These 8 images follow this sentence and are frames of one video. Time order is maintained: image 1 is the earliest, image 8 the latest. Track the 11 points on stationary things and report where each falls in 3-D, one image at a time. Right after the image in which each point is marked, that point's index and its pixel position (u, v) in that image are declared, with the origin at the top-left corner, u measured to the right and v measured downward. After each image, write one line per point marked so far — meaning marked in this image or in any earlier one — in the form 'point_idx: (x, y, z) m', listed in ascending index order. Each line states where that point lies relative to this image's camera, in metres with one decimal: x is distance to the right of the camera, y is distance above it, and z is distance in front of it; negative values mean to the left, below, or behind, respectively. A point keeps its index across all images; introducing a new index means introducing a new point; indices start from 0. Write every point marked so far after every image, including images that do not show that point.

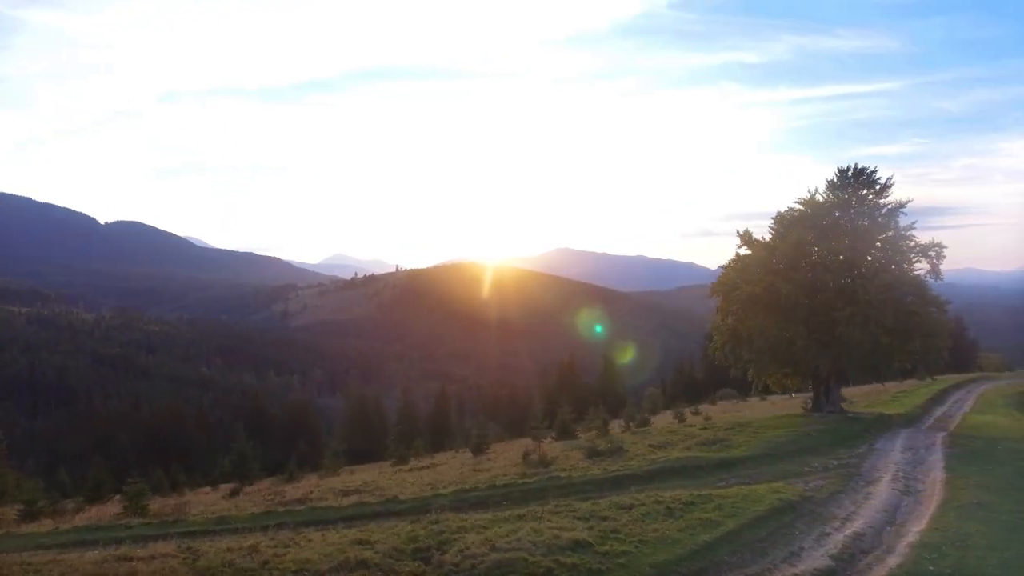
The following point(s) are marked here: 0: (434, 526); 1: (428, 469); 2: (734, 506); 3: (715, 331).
0: (-0.8, -2.8, +9.2) m
1: (-1.9, -4.2, +17.9) m
2: (+2.7, -2.6, +9.4) m
3: (+4.9, -1.0, +18.0) m
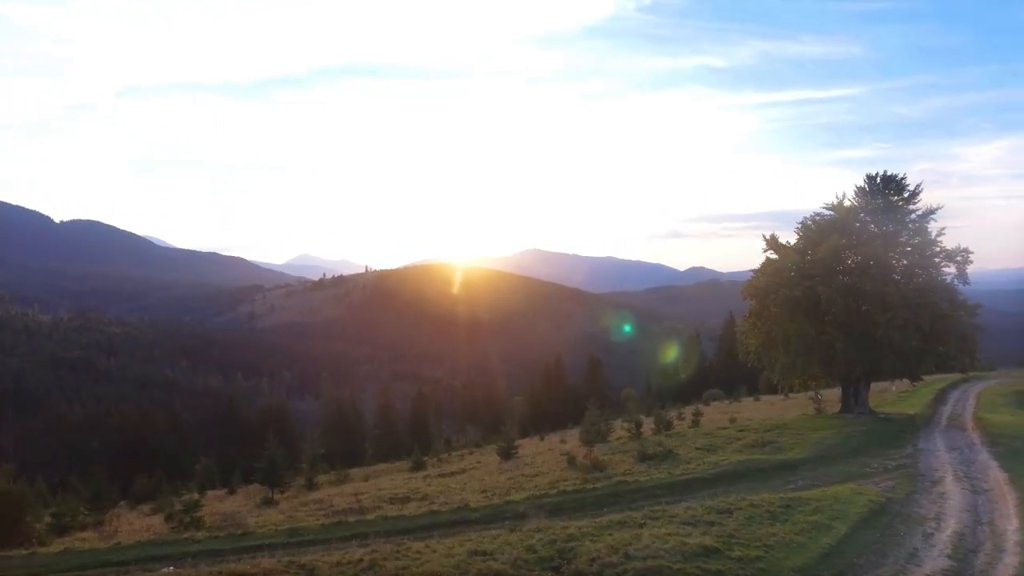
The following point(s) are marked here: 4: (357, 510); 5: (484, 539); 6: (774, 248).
0: (+0.5, -2.9, +9.2) m
1: (-1.1, -4.3, +17.7) m
2: (+3.9, -2.7, +9.6) m
3: (+5.6, -1.1, +18.2) m
4: (-2.6, -3.8, +13.1) m
5: (-0.2, -3.0, +9.2) m
6: (+6.6, +1.0, +19.5) m
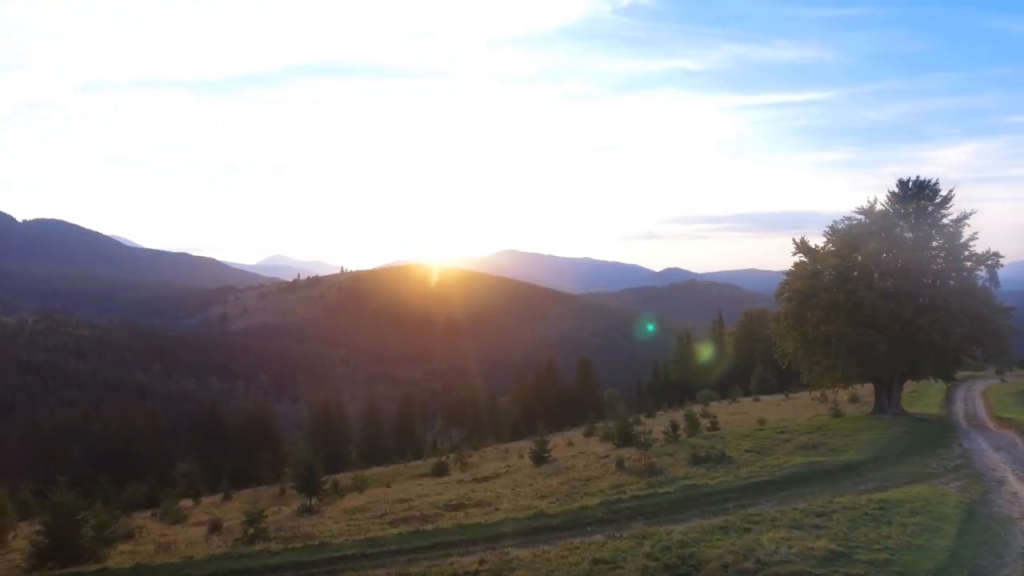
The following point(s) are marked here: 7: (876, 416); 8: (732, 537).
0: (+1.7, -2.9, +9.1) m
1: (-0.2, -4.3, +17.6) m
2: (+5.2, -2.8, +9.7) m
3: (+6.5, -1.1, +18.4) m
4: (-1.5, -3.9, +13.0) m
5: (+1.0, -3.0, +9.1) m
6: (+7.4, +0.9, +19.7) m
7: (+8.3, -2.9, +17.7) m
8: (+2.5, -2.8, +8.9) m
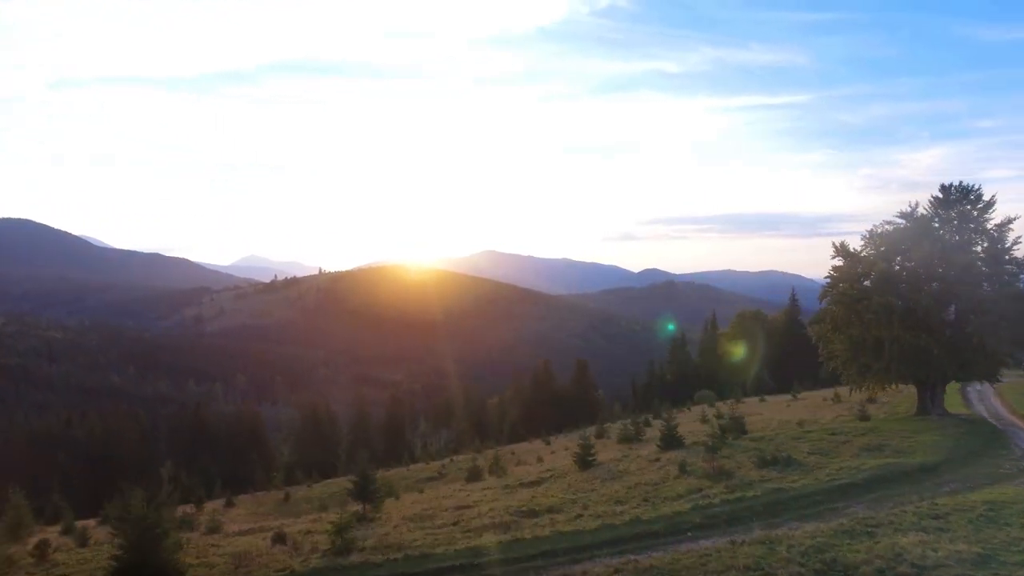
0: (+3.2, -3.0, +9.1) m
1: (+0.9, -4.4, +17.6) m
2: (+6.6, -2.8, +9.8) m
3: (+7.6, -1.2, +18.6) m
4: (-0.2, -3.9, +12.8) m
5: (+2.5, -3.1, +9.1) m
6: (+8.5, +0.9, +19.9) m
7: (+9.4, -3.0, +17.9) m
8: (+4.0, -2.9, +8.9) m
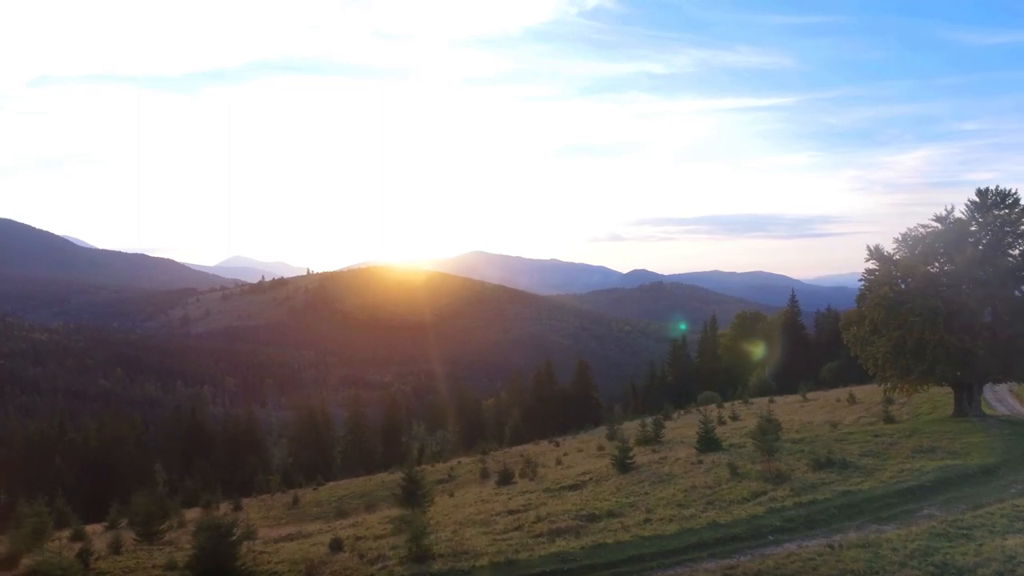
0: (+4.4, -3.1, +9.2) m
1: (+2.0, -4.5, +17.6) m
2: (+7.8, -2.9, +10.0) m
3: (+8.6, -1.3, +18.8) m
4: (+1.0, -4.0, +12.8) m
5: (+3.7, -3.2, +9.1) m
6: (+9.4, +0.8, +20.1) m
7: (+10.4, -3.0, +18.1) m
8: (+5.2, -3.0, +9.0) m
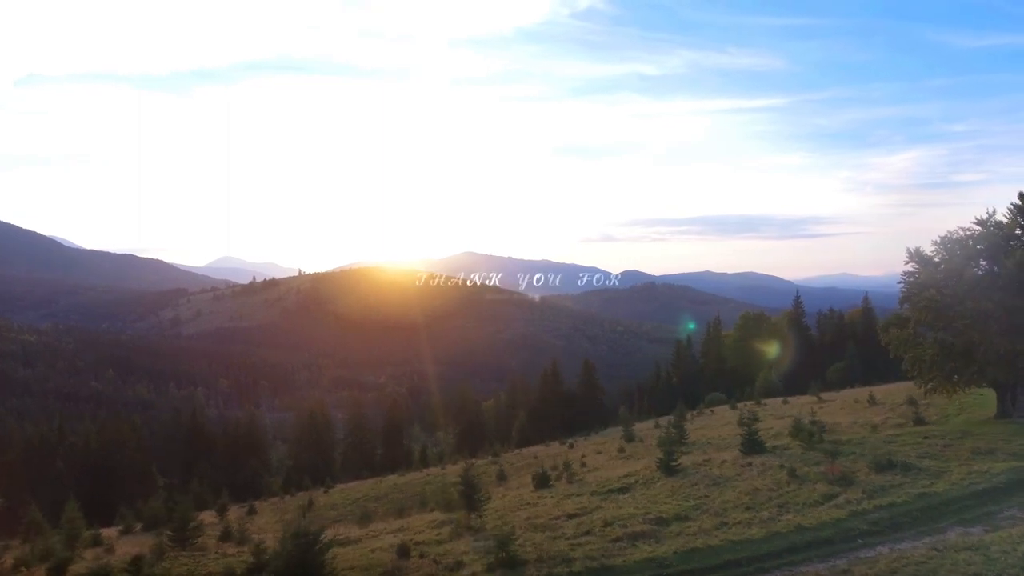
0: (+5.7, -3.1, +9.3) m
1: (+3.1, -4.6, +17.6) m
2: (+9.1, -2.9, +10.1) m
3: (+9.8, -1.3, +18.9) m
4: (+2.2, -4.1, +12.8) m
5: (+5.0, -3.2, +9.2) m
6: (+10.6, +0.7, +20.3) m
7: (+11.6, -3.1, +18.3) m
8: (+6.6, -3.0, +9.1) m
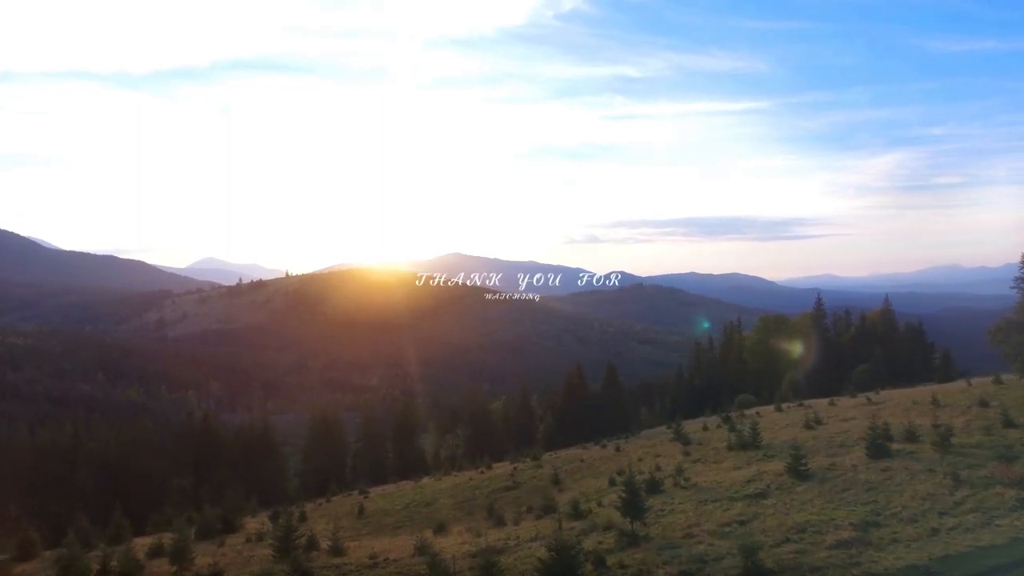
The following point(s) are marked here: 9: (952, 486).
0: (+9.5, -3.3, +9.6) m
1: (+6.5, -4.7, +17.8) m
2: (+12.9, -3.1, +10.6) m
3: (+13.1, -1.5, +19.4) m
4: (+5.9, -4.2, +13.0) m
5: (+8.8, -3.4, +9.5) m
6: (+13.8, +0.6, +20.8) m
7: (+15.0, -3.2, +18.8) m
8: (+10.3, -3.2, +9.4) m
9: (+8.9, -4.0, +15.8) m
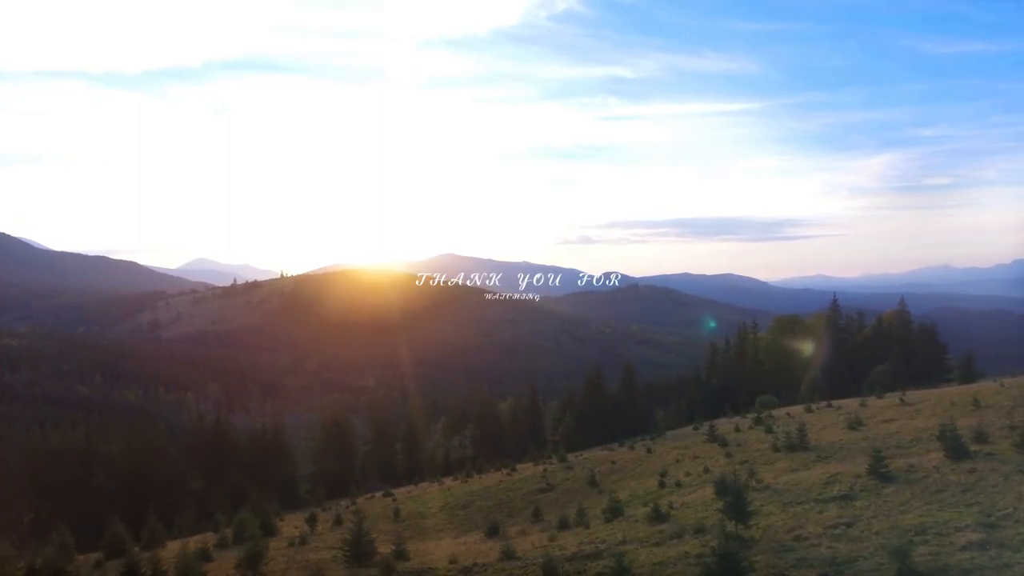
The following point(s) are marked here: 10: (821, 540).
0: (+11.9, -3.4, +9.8) m
1: (+8.7, -4.8, +17.9) m
2: (+15.2, -3.2, +10.9) m
3: (+15.3, -1.6, +19.7) m
4: (+8.1, -4.3, +13.1) m
5: (+11.2, -3.5, +9.7) m
6: (+16.0, +0.5, +21.1) m
7: (+17.1, -3.3, +19.2) m
8: (+12.7, -3.3, +9.7) m
9: (+11.2, -4.1, +16.0) m
10: (+5.8, -4.9, +15.2) m
